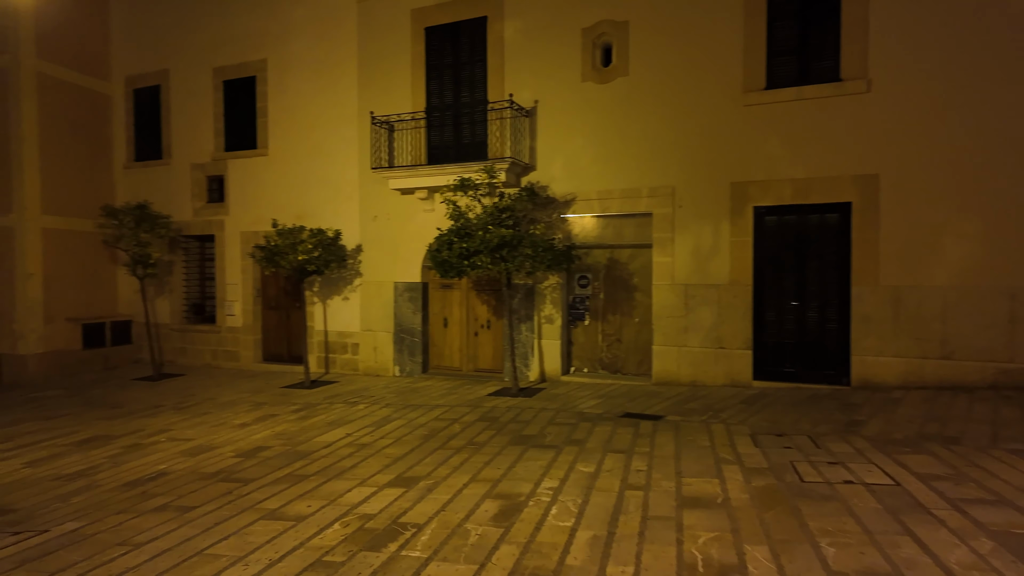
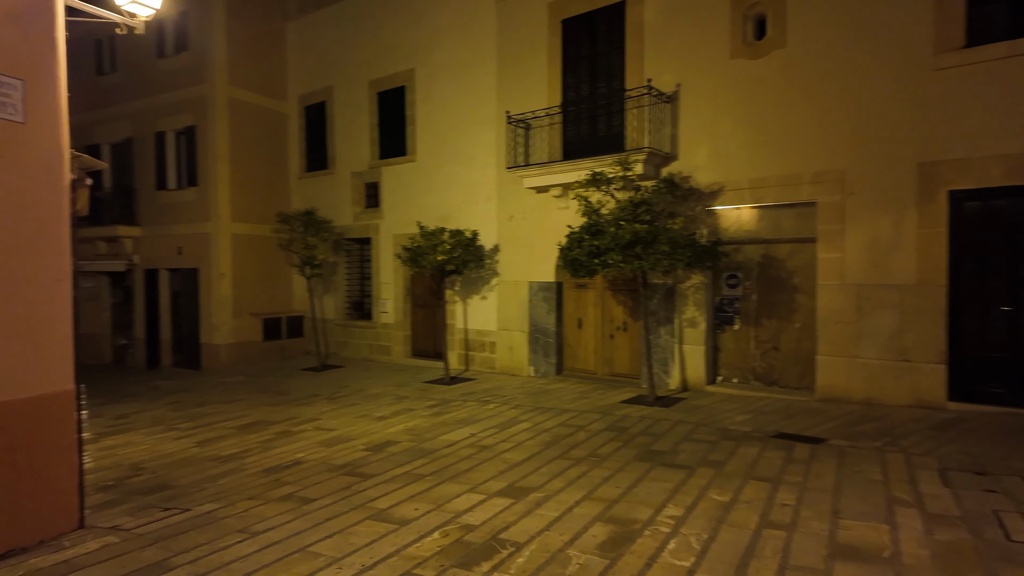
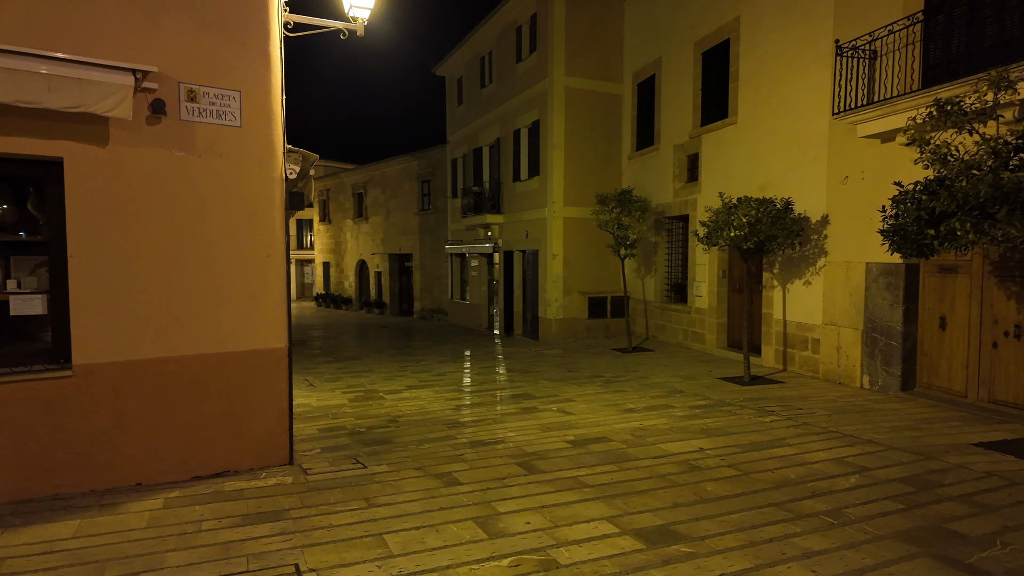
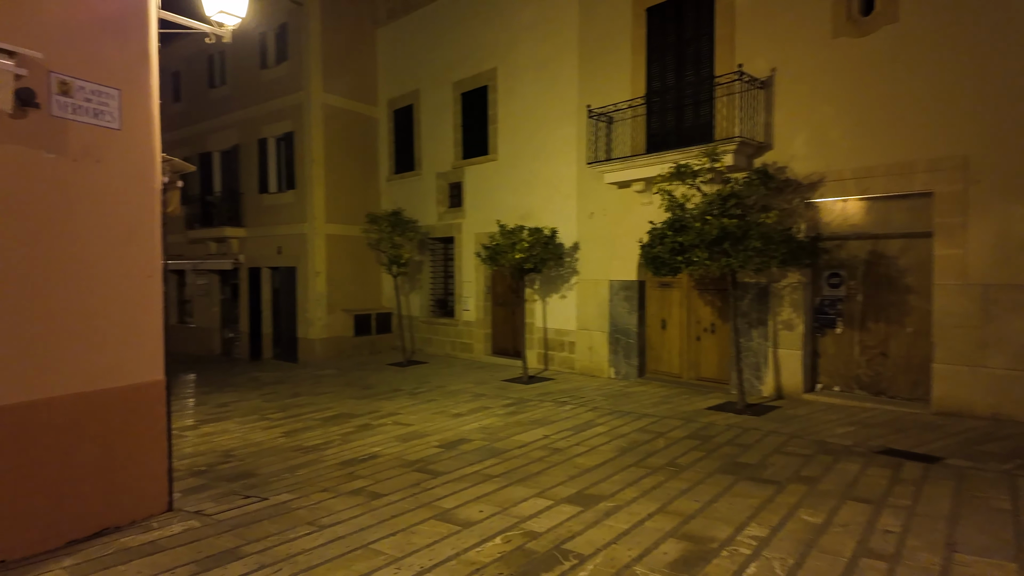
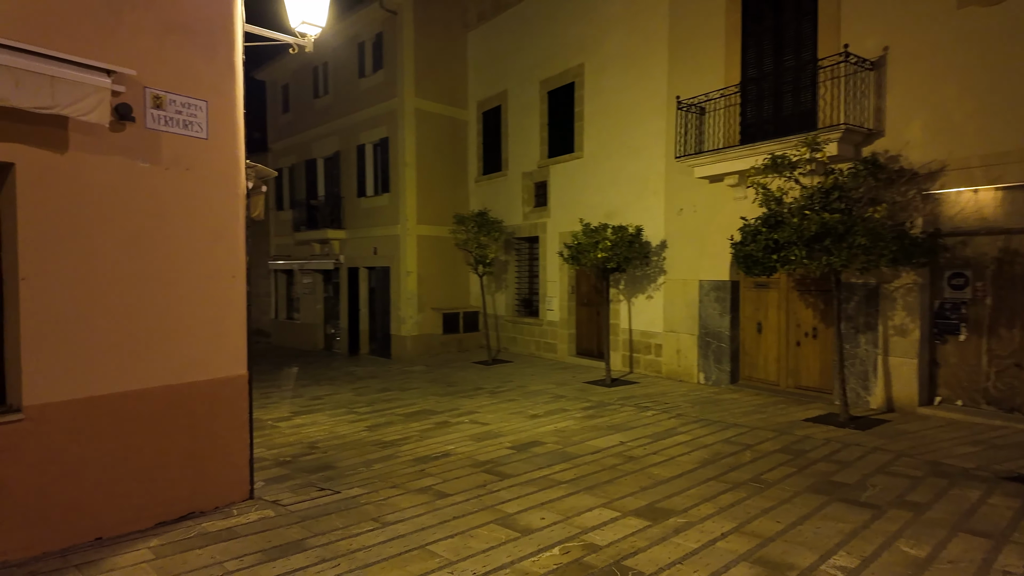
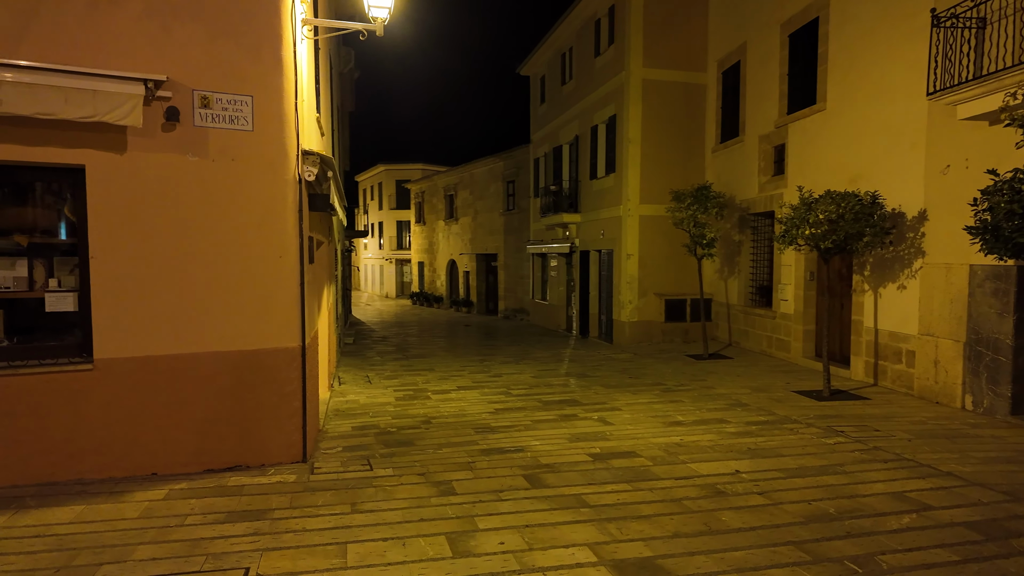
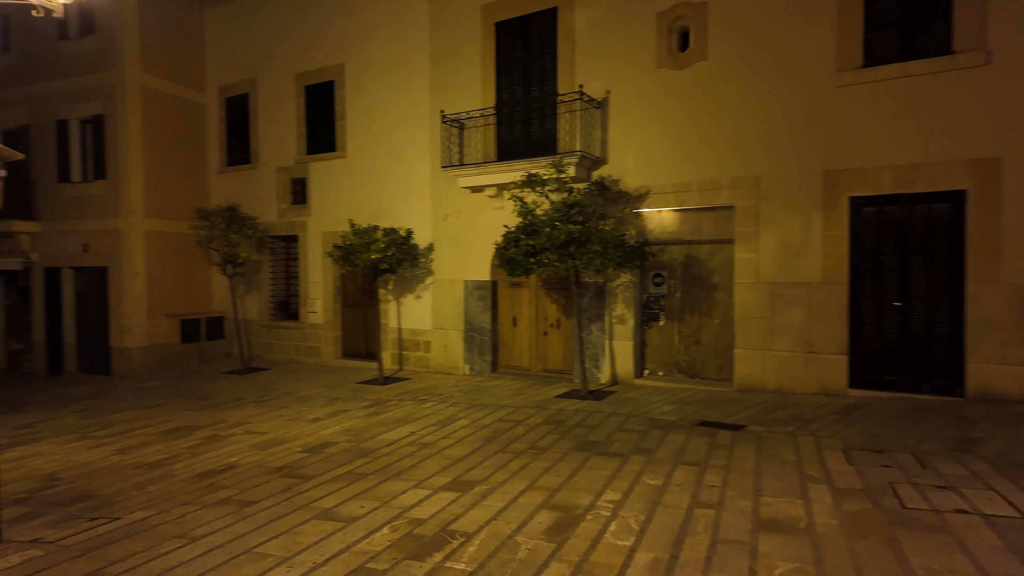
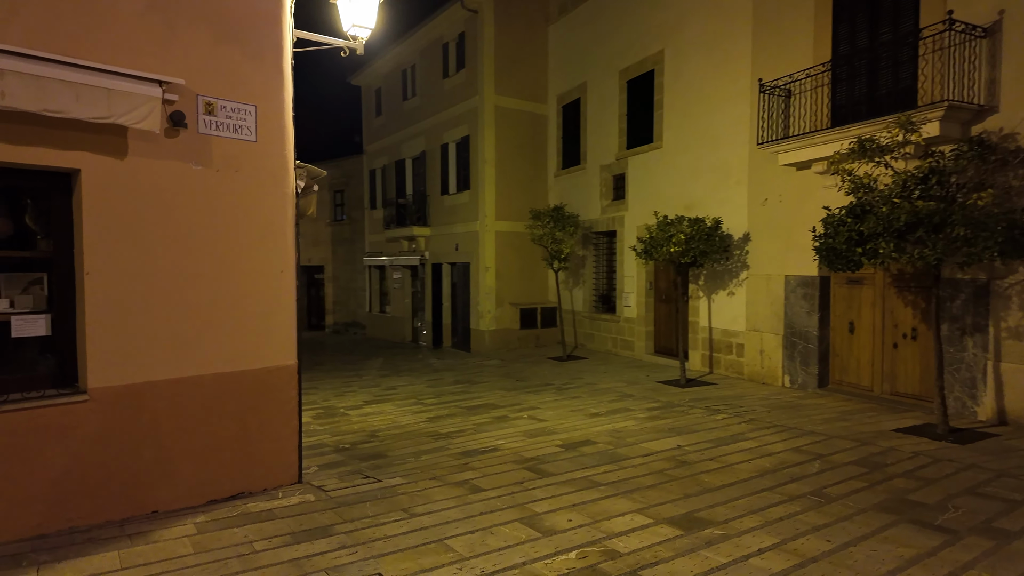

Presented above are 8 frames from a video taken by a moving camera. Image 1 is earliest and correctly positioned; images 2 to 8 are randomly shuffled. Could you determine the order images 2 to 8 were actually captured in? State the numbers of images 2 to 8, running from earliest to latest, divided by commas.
7, 2, 4, 5, 8, 3, 6
